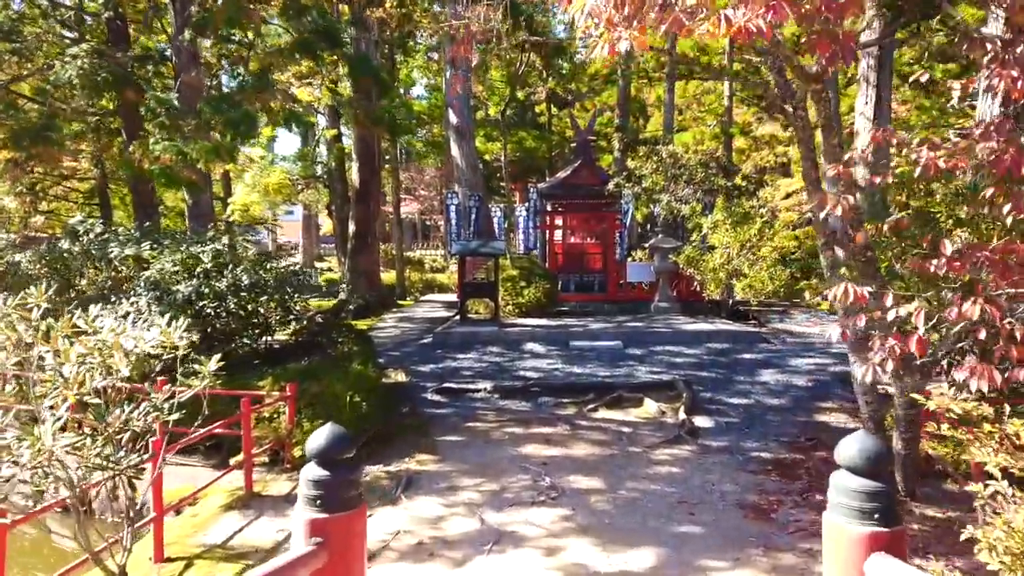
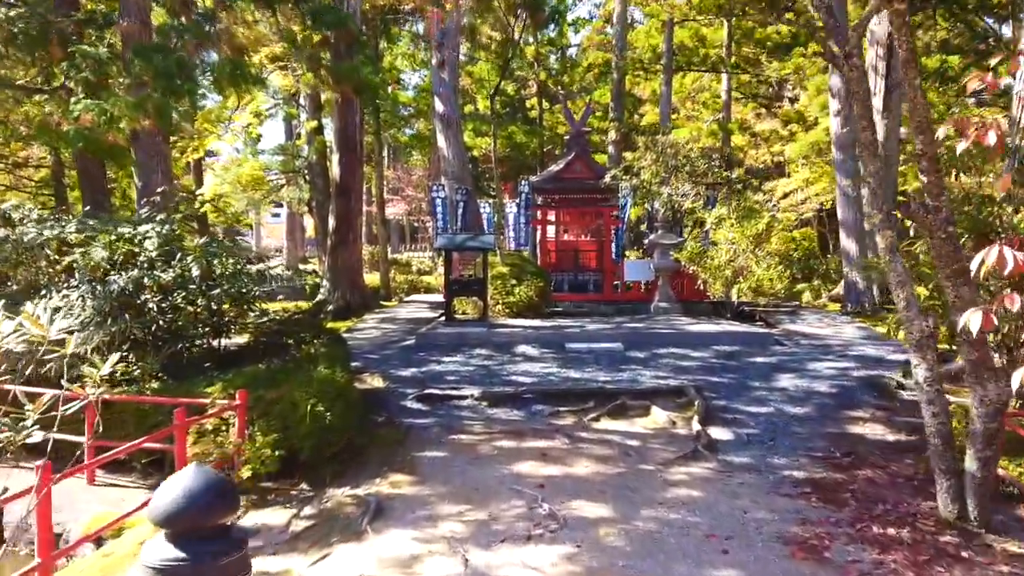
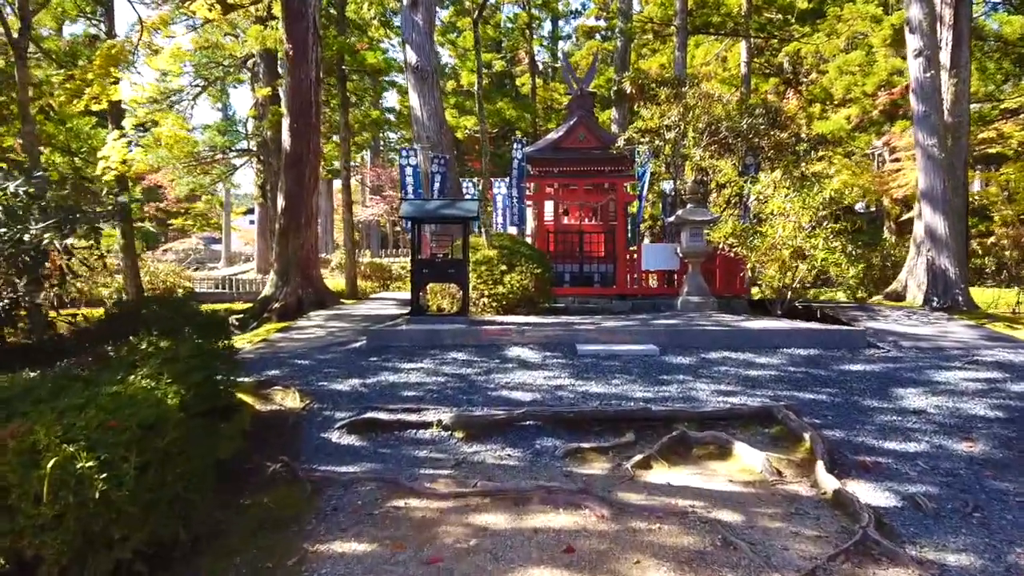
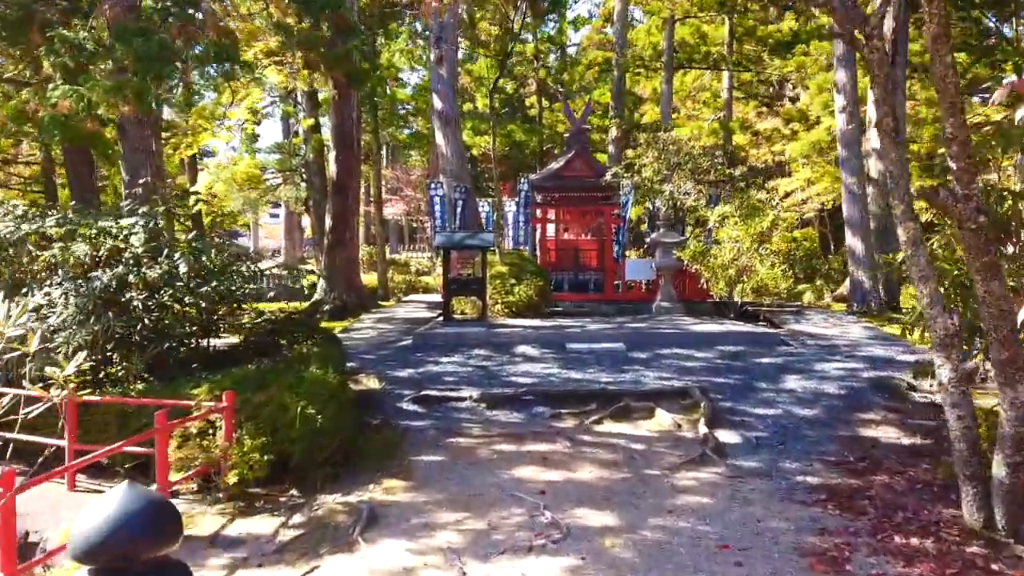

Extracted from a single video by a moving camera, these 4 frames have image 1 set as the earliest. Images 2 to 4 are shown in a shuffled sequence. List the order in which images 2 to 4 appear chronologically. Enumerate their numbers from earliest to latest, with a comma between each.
2, 4, 3
